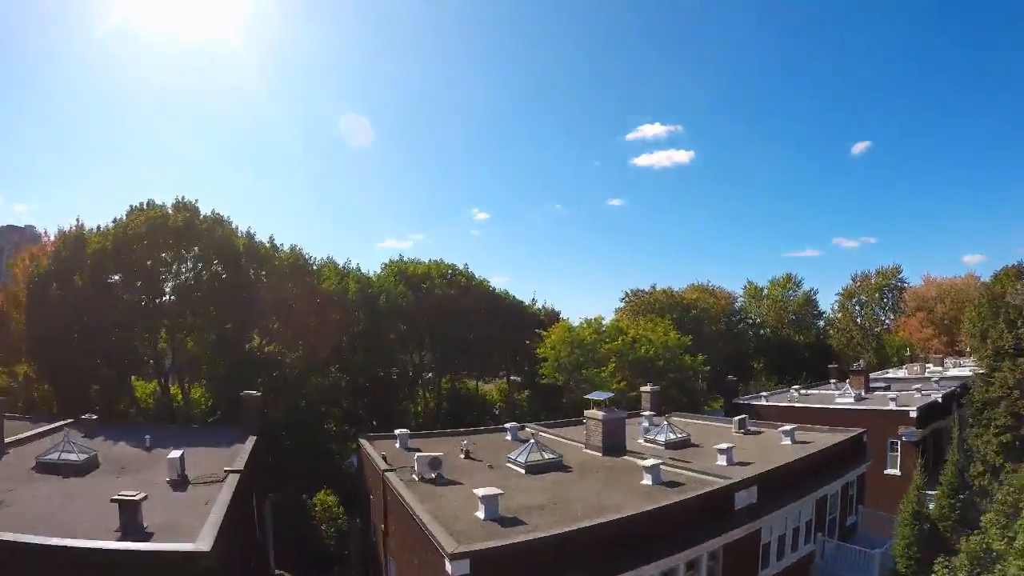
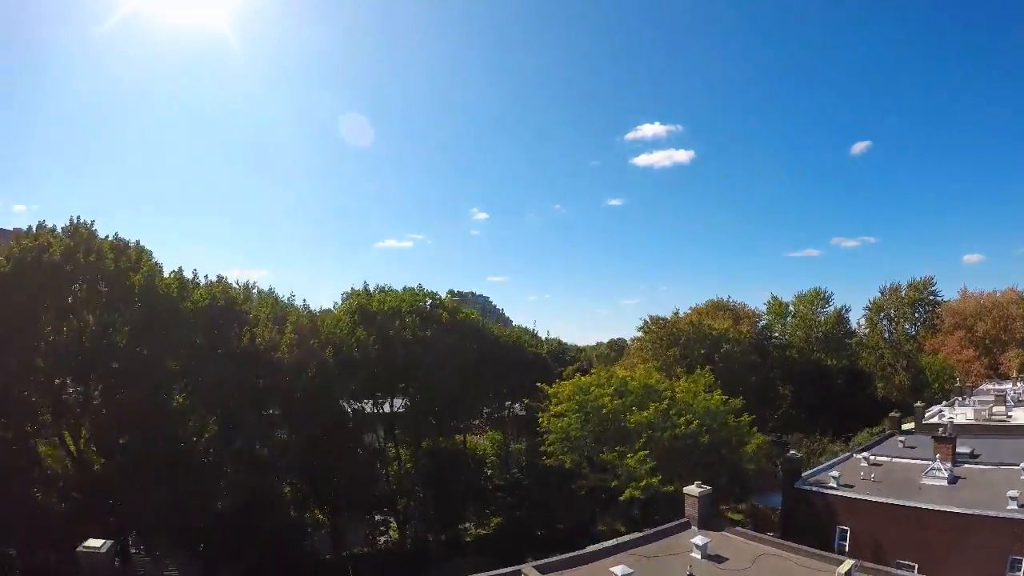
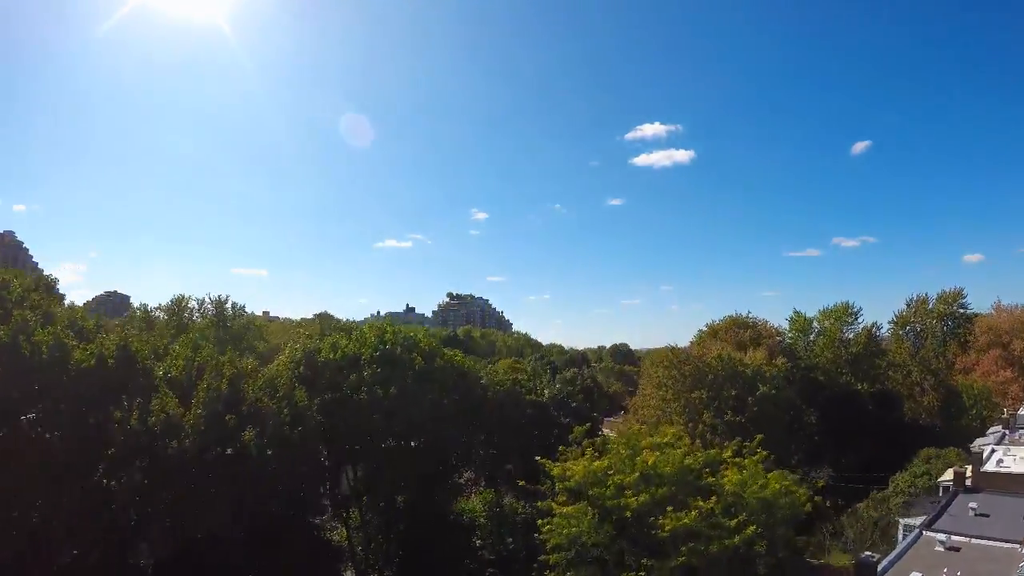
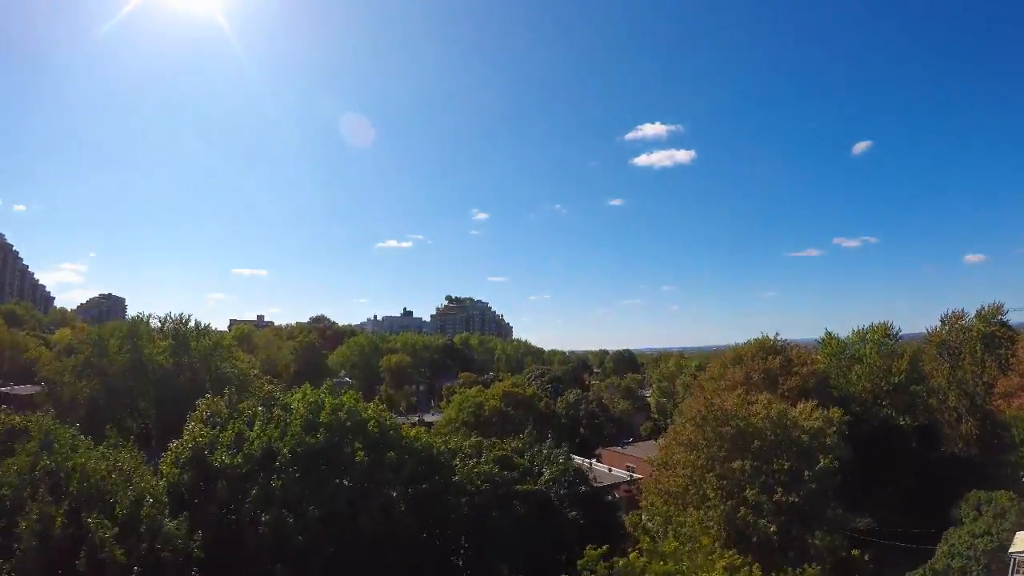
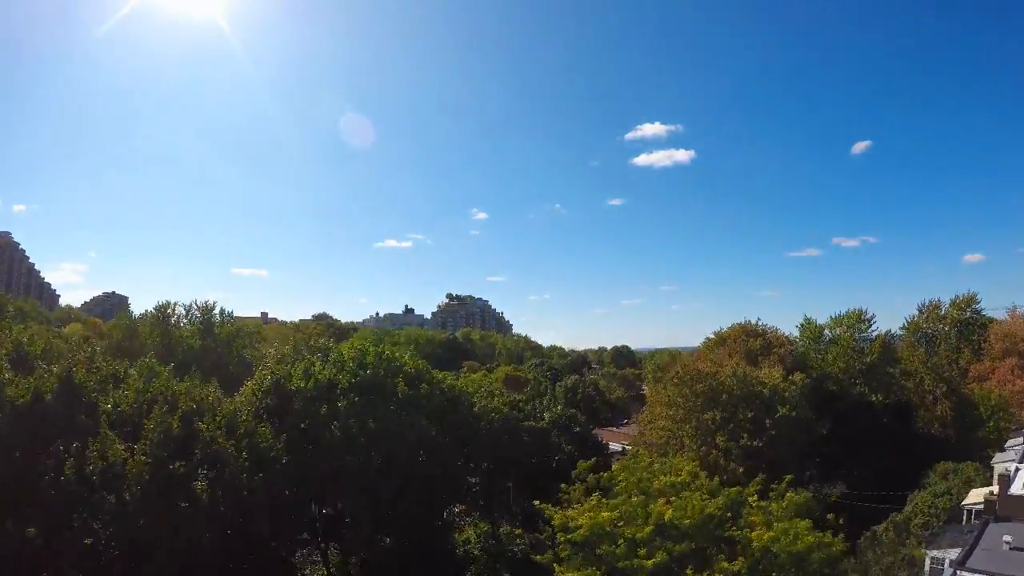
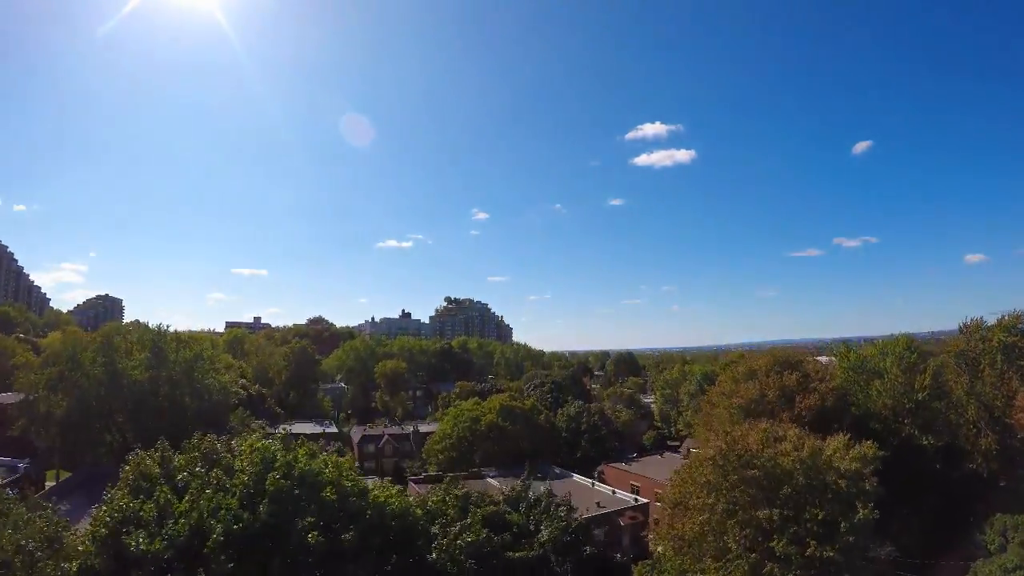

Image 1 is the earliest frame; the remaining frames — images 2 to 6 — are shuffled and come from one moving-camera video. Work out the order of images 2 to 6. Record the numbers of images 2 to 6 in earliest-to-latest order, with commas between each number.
2, 3, 5, 4, 6
